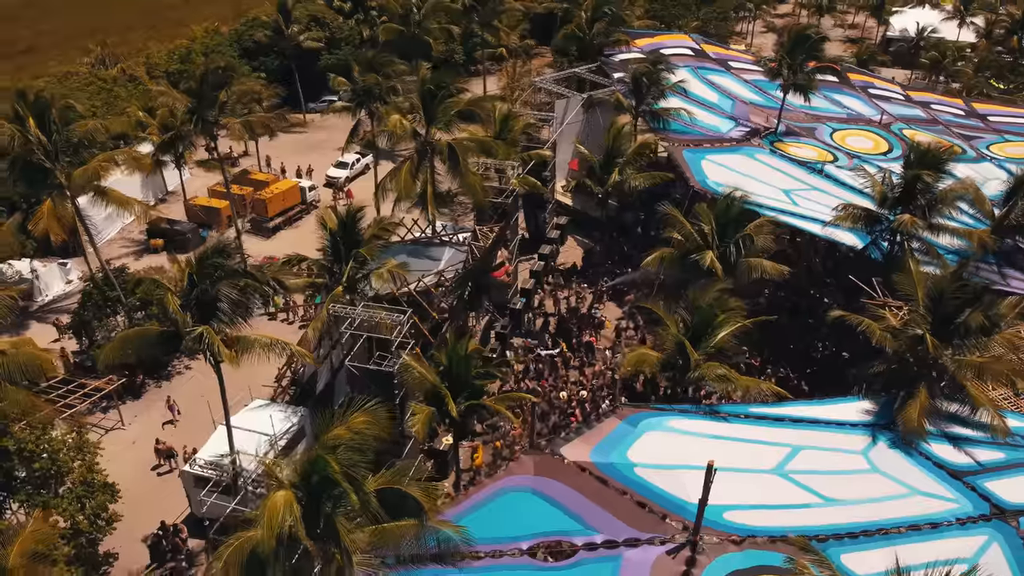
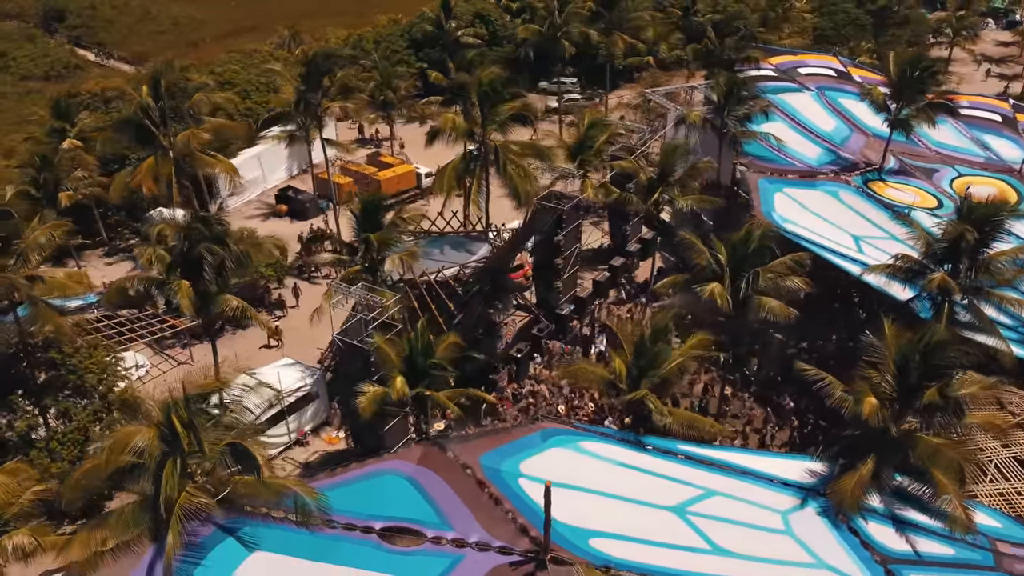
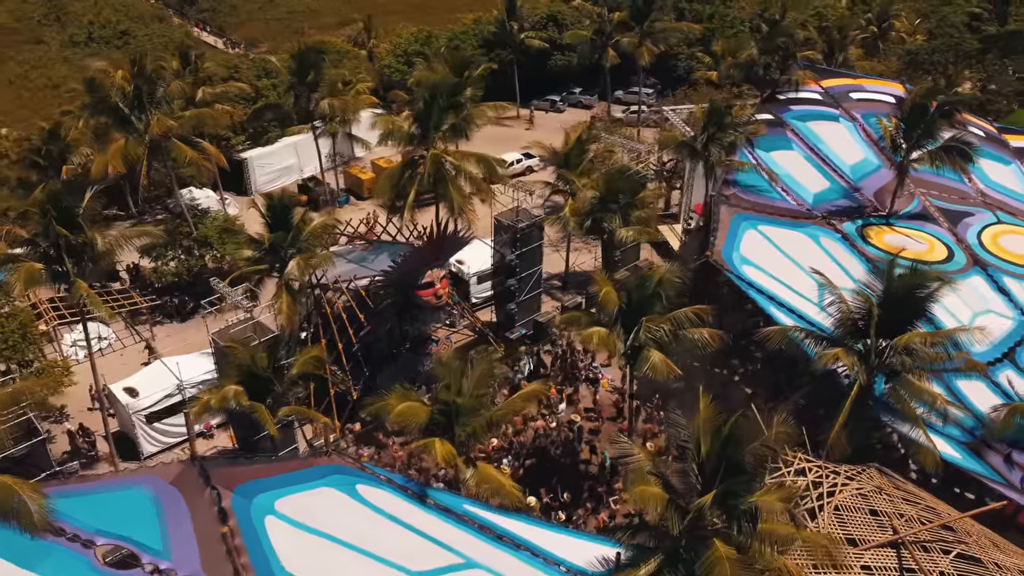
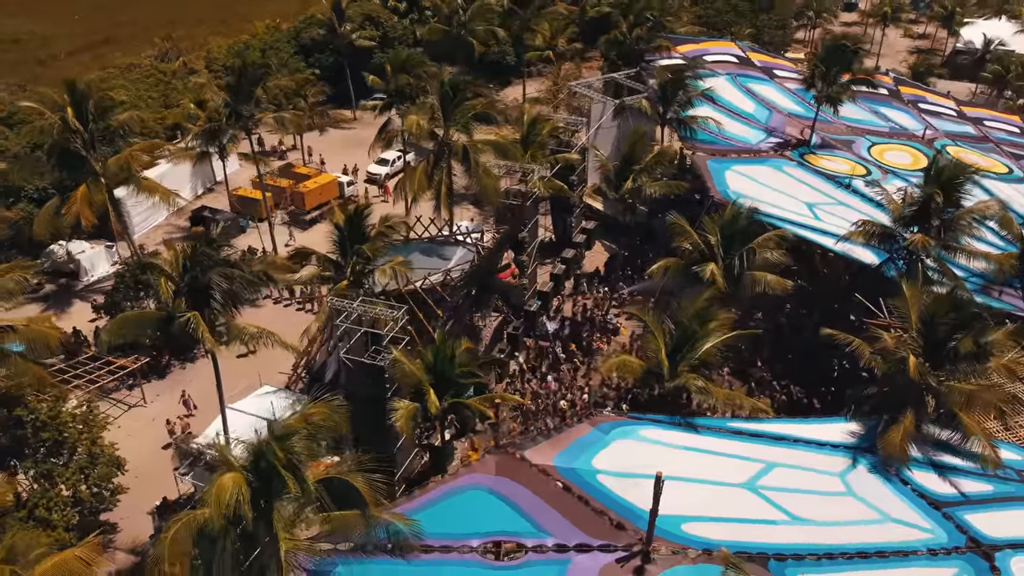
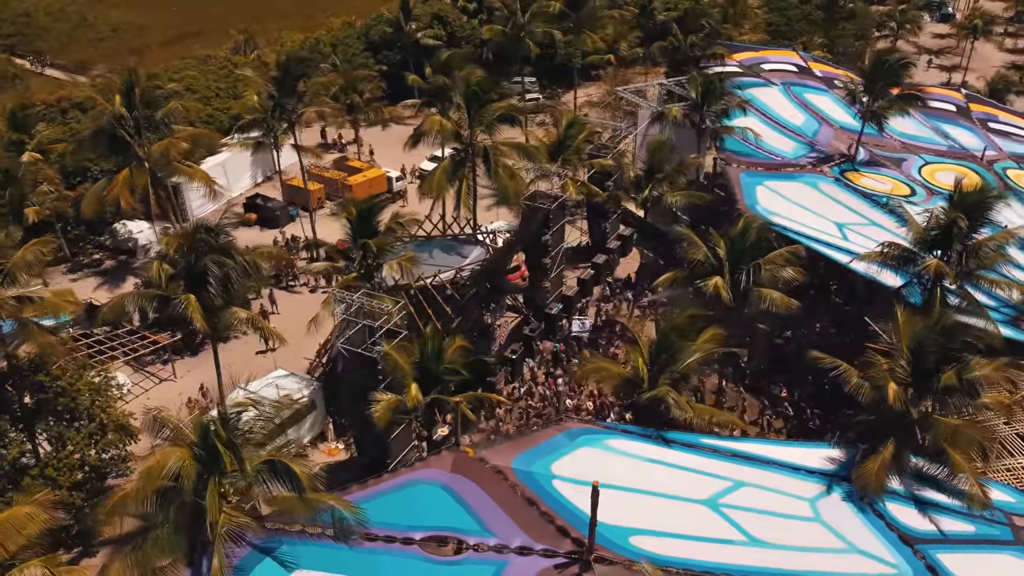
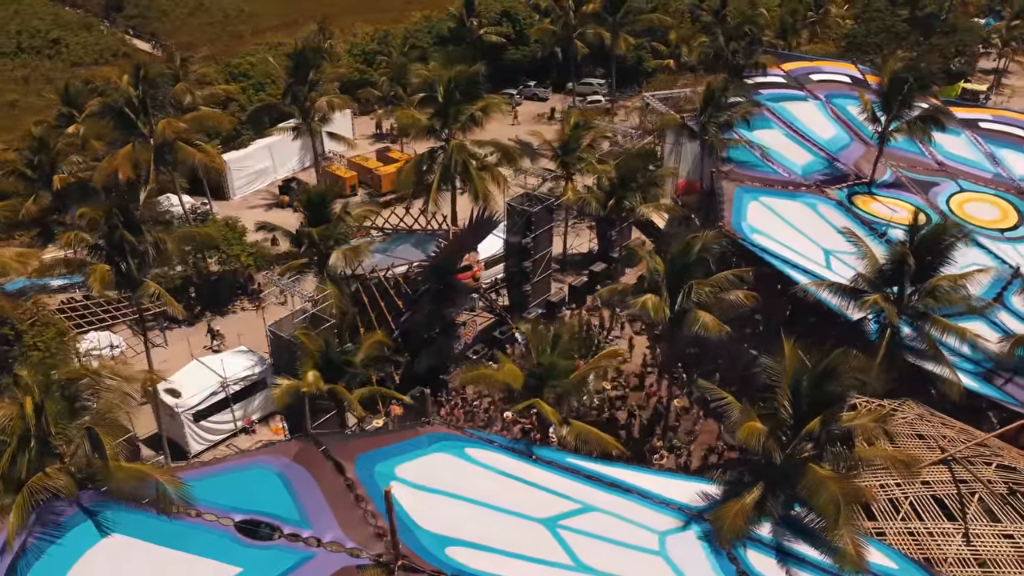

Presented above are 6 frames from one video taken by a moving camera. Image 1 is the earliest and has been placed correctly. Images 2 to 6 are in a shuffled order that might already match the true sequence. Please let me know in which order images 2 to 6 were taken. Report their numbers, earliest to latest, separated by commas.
4, 5, 2, 6, 3
